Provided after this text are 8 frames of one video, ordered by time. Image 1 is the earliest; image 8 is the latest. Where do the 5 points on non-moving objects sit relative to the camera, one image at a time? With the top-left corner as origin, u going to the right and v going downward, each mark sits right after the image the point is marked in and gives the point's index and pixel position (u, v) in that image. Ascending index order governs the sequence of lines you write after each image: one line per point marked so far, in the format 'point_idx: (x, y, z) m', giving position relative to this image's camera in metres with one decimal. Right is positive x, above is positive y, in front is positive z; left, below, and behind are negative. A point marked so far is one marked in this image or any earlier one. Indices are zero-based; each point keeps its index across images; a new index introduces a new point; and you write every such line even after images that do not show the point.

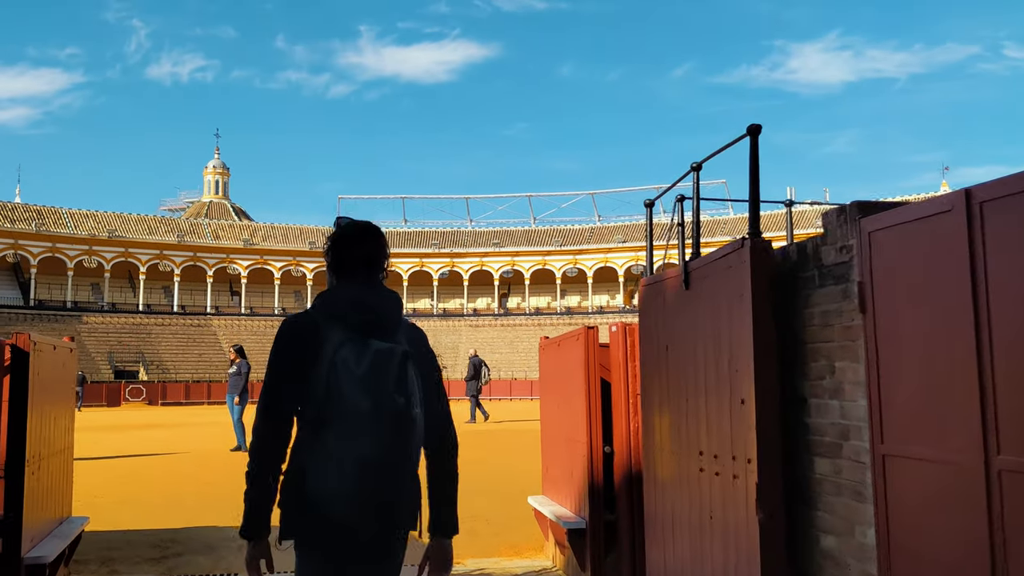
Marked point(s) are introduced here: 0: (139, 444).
0: (-6.1, -2.6, +16.4) m
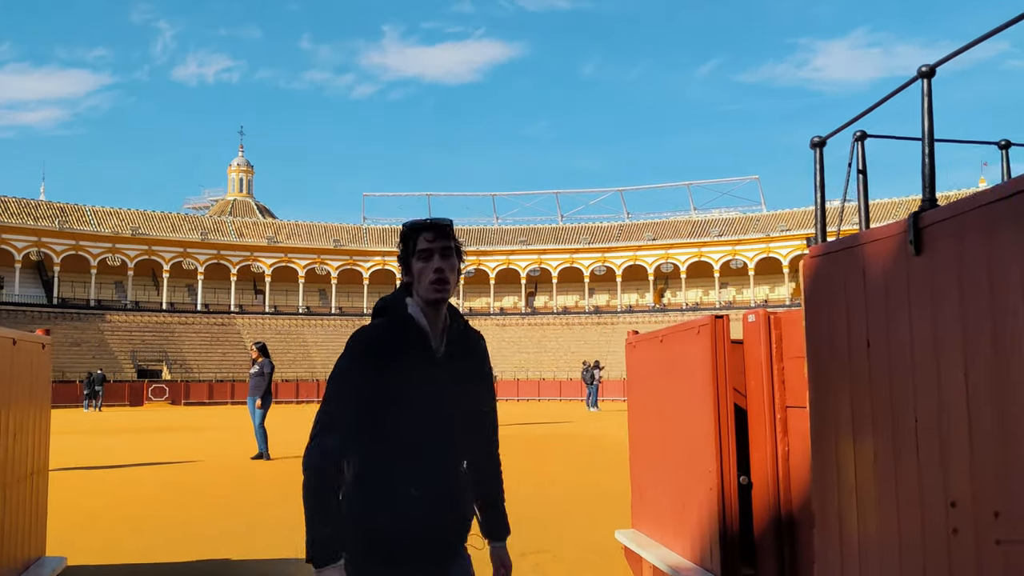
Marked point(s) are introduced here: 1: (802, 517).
0: (-5.5, -2.5, +15.3) m
1: (+1.1, -0.9, +3.8) m
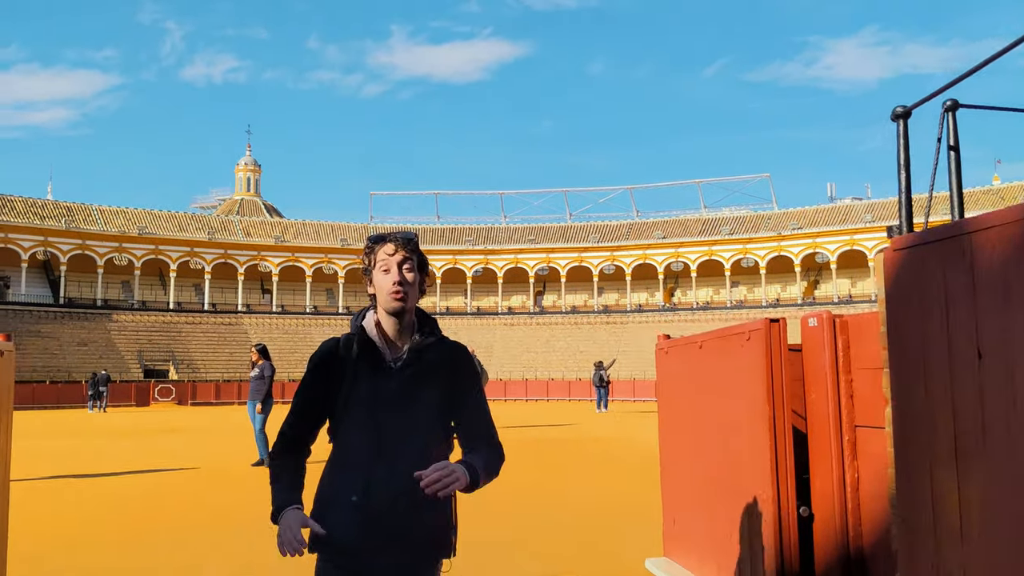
0: (-5.3, -2.5, +14.9) m
1: (+1.2, -0.9, +3.3) m
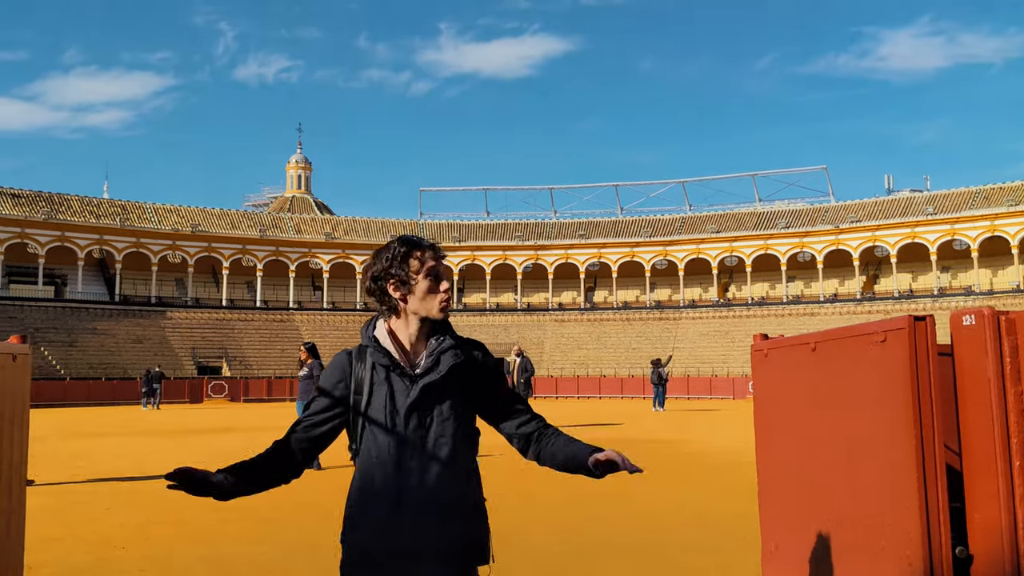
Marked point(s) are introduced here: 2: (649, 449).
0: (-4.5, -2.4, +14.6) m
1: (+1.4, -0.9, +2.7) m
2: (+1.9, -2.2, +14.1) m
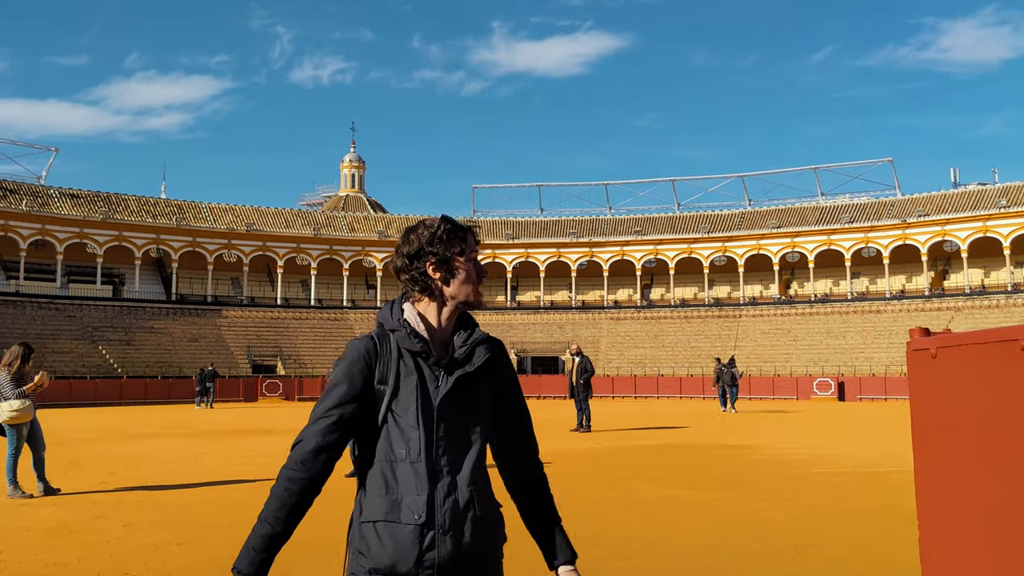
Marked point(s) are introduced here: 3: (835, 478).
0: (-3.7, -2.4, +13.9) m
1: (+1.6, -0.8, +1.8) m
2: (+2.7, -2.2, +13.1) m
3: (+3.2, -1.9, +10.0) m
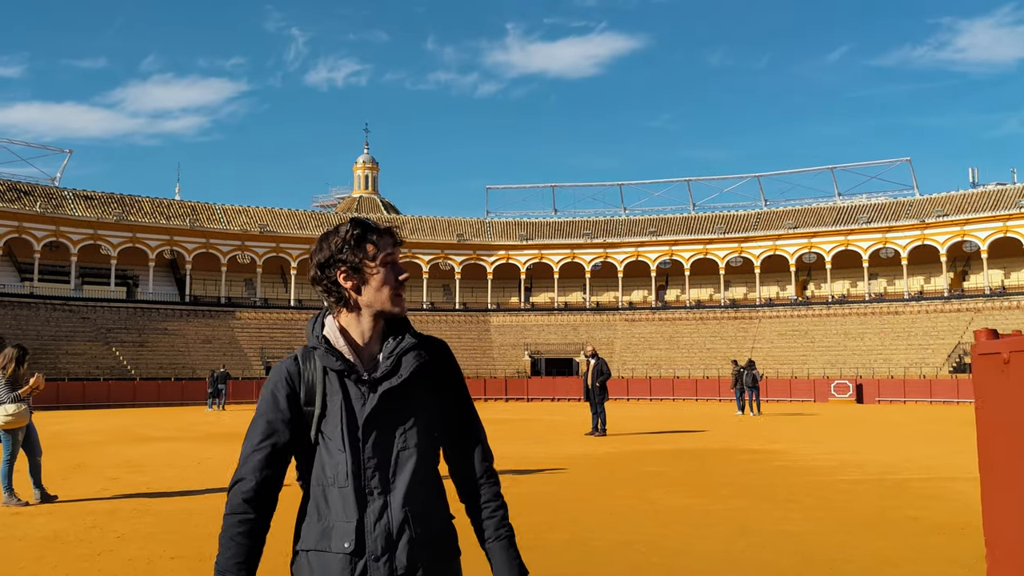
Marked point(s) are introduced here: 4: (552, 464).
0: (-3.5, -2.4, +13.7) m
1: (+1.6, -0.8, +1.4) m
2: (+2.9, -2.2, +12.7) m
3: (+3.4, -1.9, +9.6) m
4: (+0.5, -2.0, +11.6) m
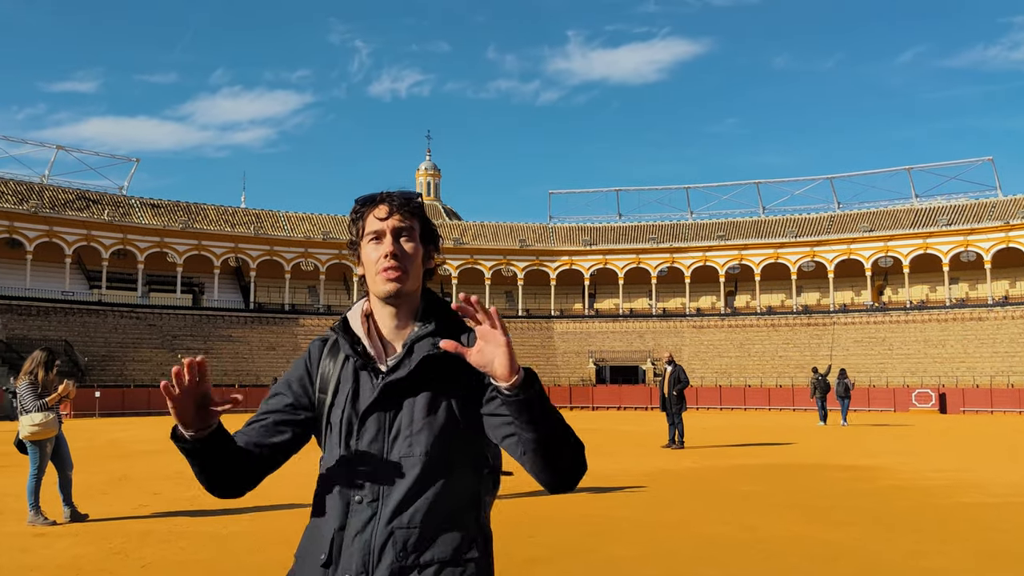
0: (-2.6, -2.4, +12.9) m
1: (+1.8, -0.7, +0.4) m
2: (+3.7, -2.2, +11.5) m
3: (+4.0, -1.9, +8.4) m
4: (+1.3, -2.0, +10.6) m
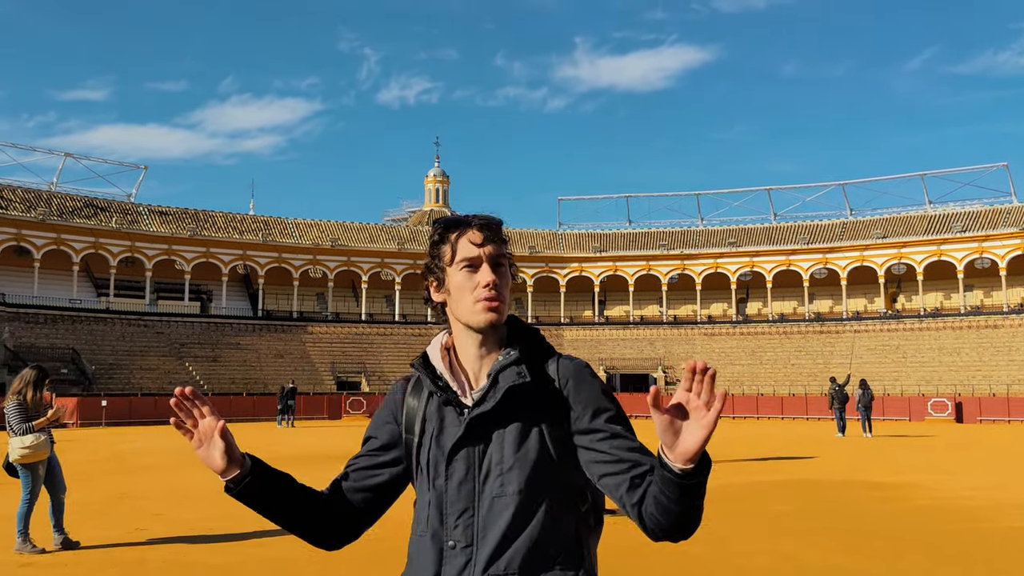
0: (-2.4, -2.5, +12.5) m
1: (+1.8, -0.7, -0.1) m
2: (+3.9, -2.3, +11.1) m
3: (+4.1, -2.0, +8.0) m
4: (+1.4, -2.2, +10.2) m
